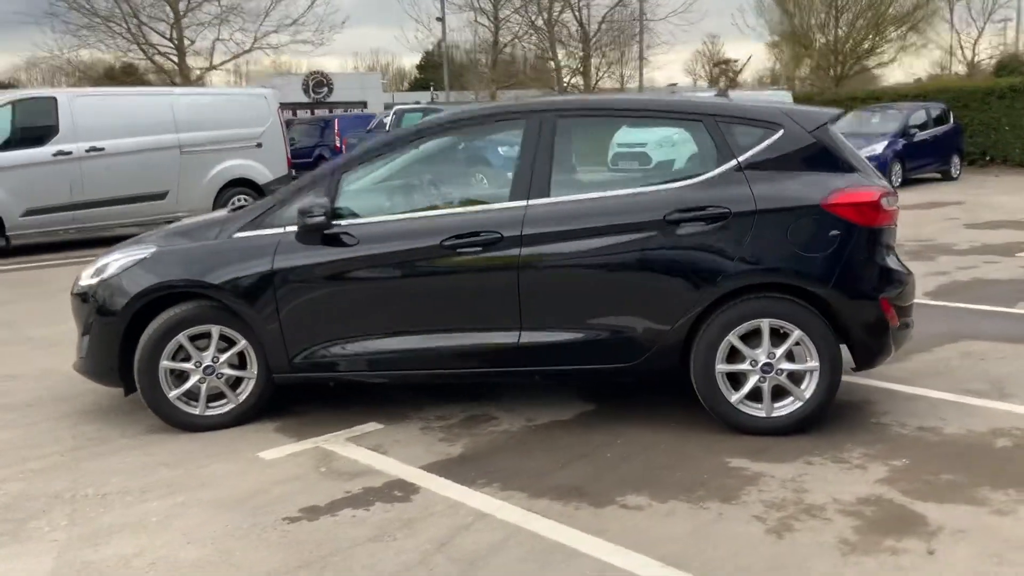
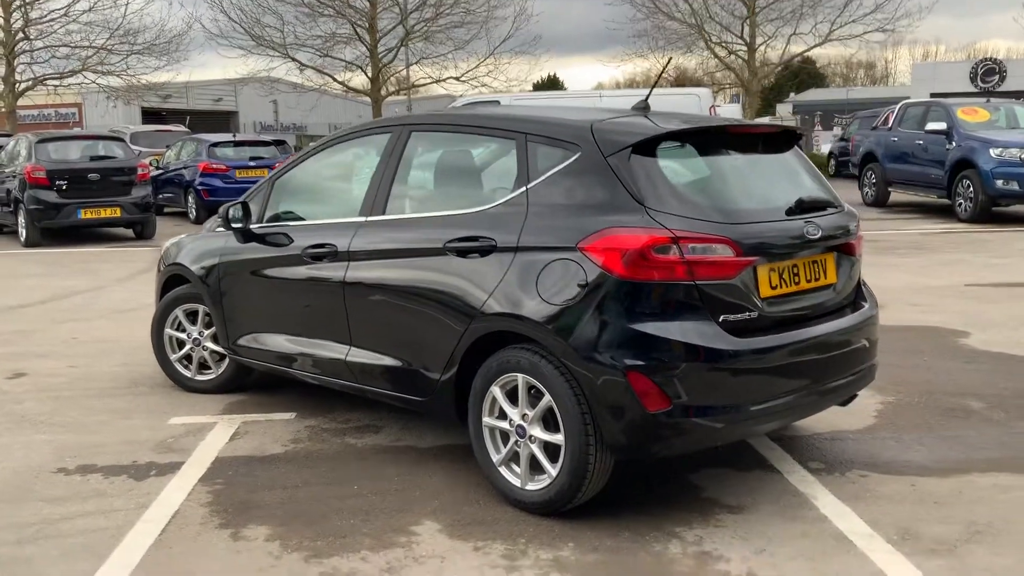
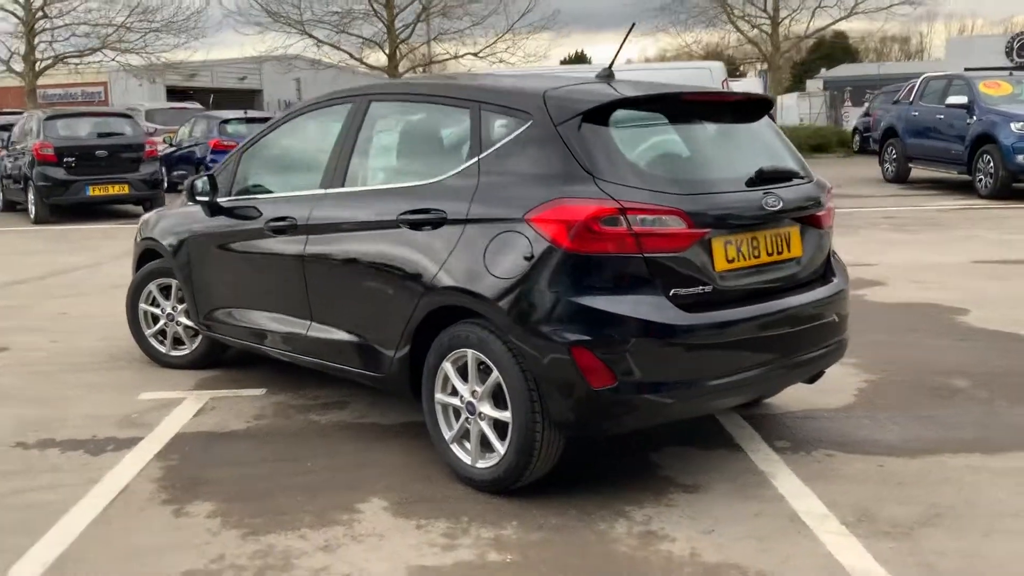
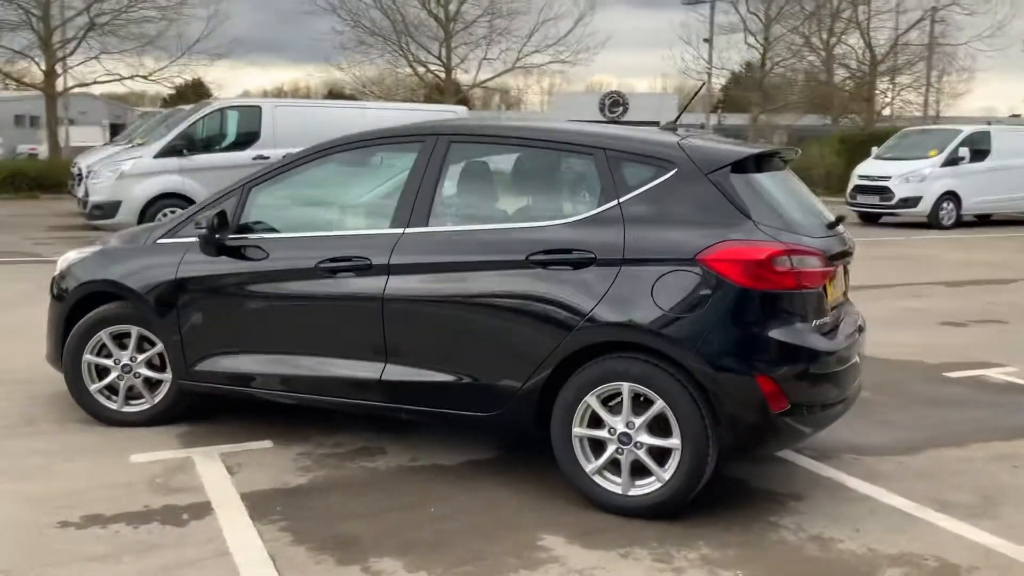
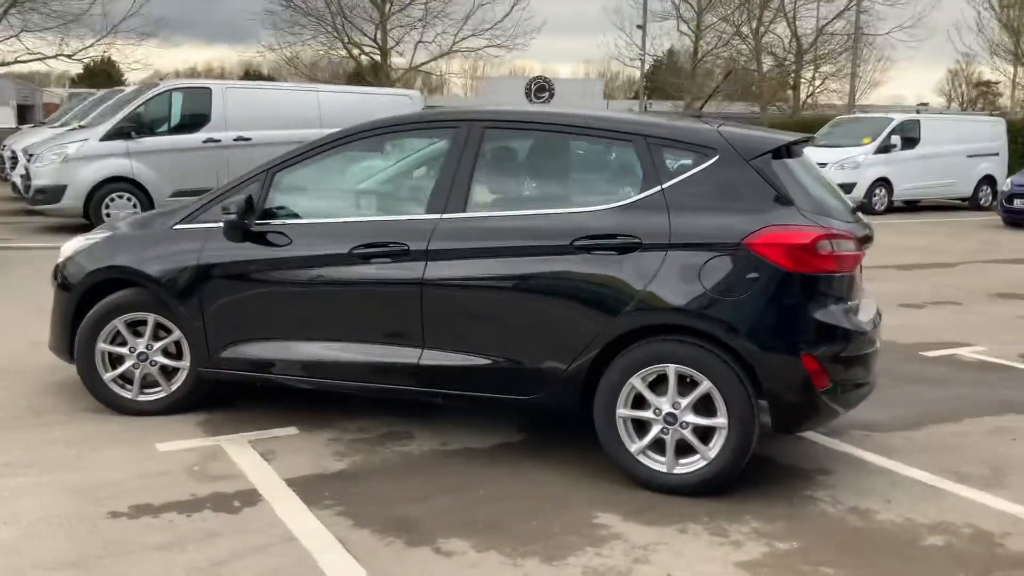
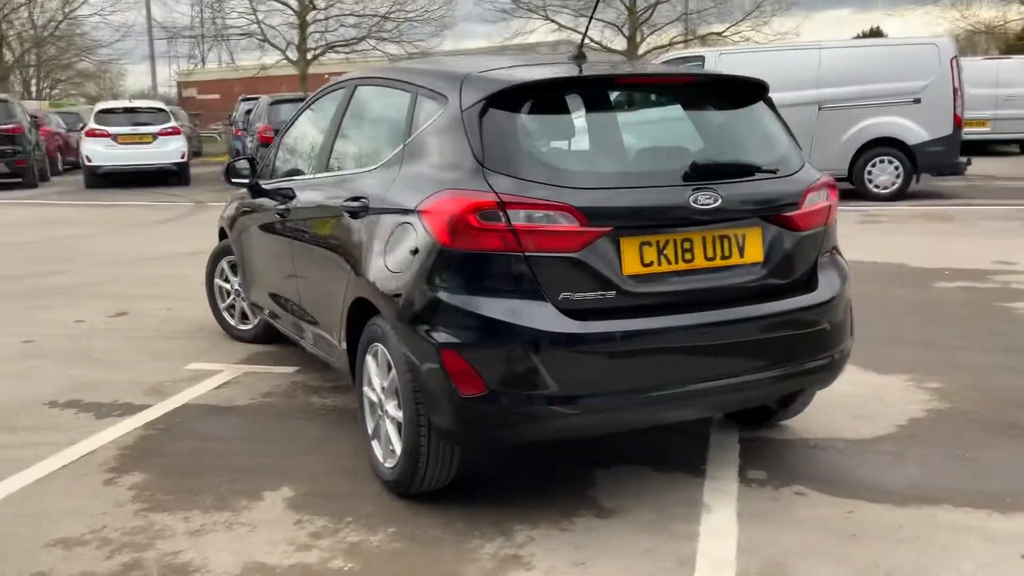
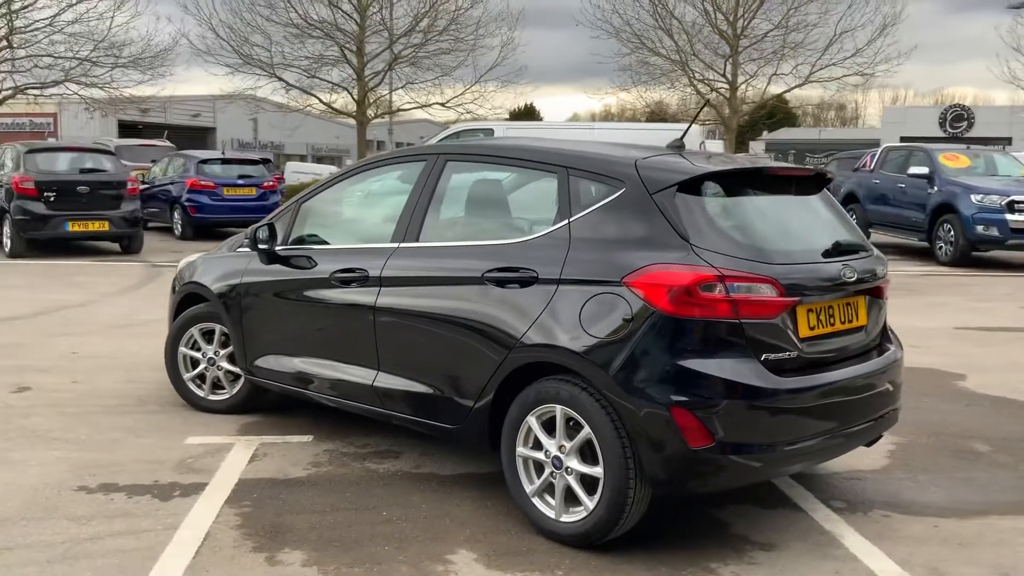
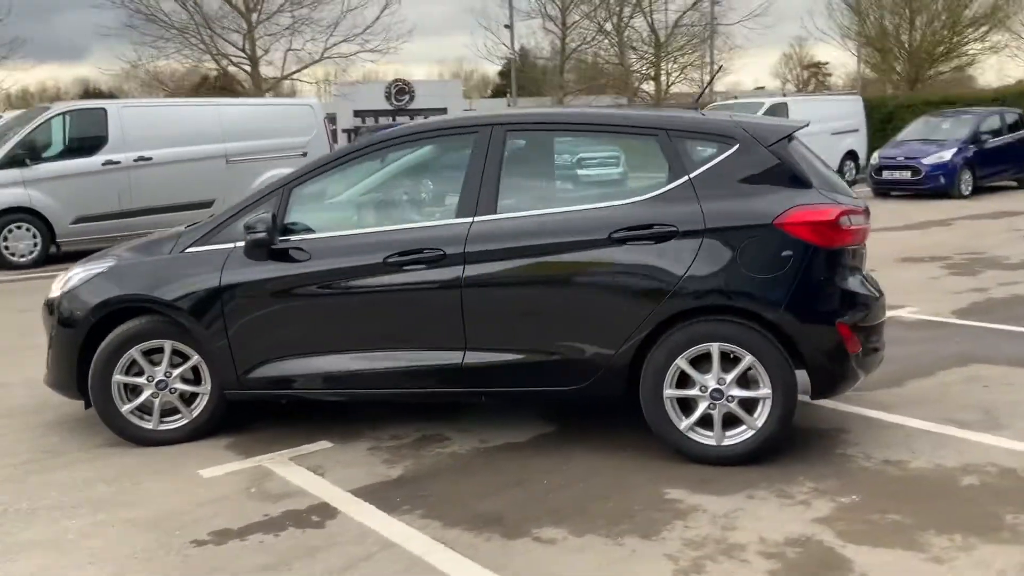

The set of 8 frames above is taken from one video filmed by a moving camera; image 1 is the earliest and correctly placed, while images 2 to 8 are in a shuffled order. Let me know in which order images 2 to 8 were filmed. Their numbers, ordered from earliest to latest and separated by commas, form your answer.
8, 5, 4, 7, 2, 3, 6
